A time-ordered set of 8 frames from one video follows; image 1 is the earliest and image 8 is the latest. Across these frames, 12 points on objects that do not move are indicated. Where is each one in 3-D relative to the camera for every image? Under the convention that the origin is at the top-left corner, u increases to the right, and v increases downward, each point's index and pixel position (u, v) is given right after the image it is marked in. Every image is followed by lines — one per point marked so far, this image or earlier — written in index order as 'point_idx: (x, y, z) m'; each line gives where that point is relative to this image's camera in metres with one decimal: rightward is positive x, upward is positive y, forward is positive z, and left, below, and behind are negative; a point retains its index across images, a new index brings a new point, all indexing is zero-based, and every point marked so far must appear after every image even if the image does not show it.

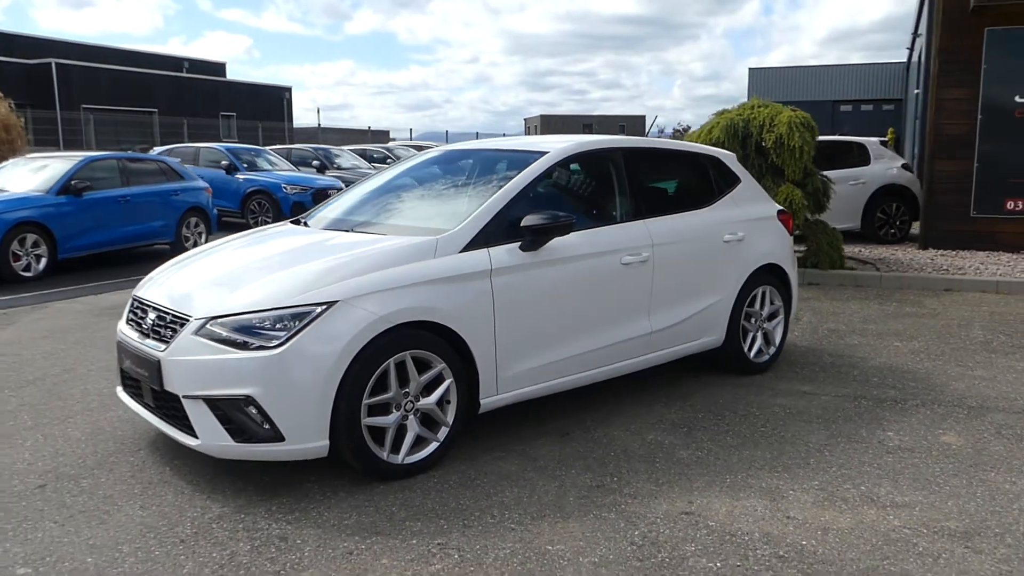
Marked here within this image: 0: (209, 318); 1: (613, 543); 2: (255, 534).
0: (-1.4, -0.1, +3.9) m
1: (+0.4, -1.0, +3.5) m
2: (-1.1, -1.0, +3.6) m
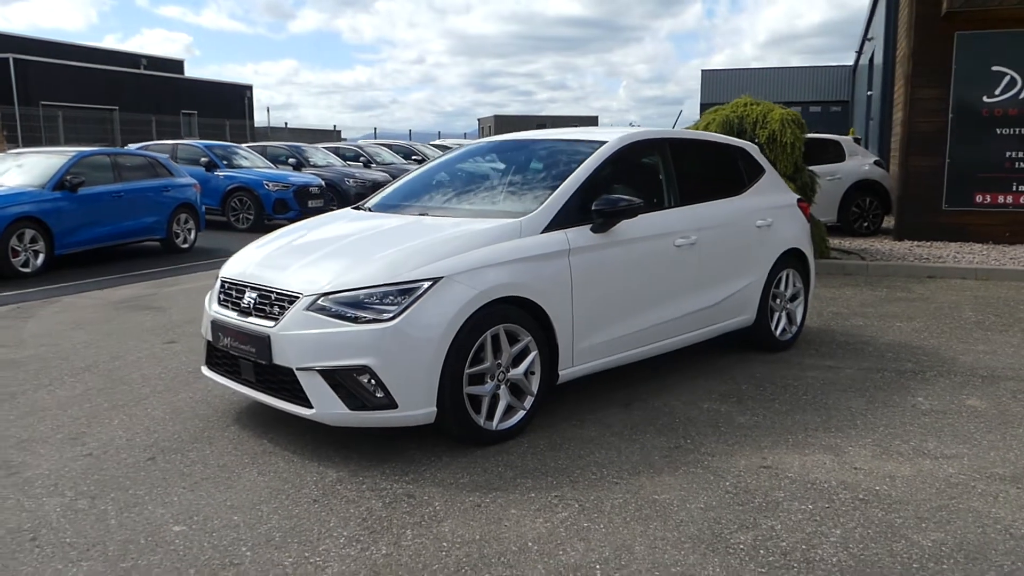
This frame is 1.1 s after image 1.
0: (-0.9, 0.0, +4.2) m
1: (+0.9, -0.9, +3.9) m
2: (-0.6, -0.9, +3.9) m
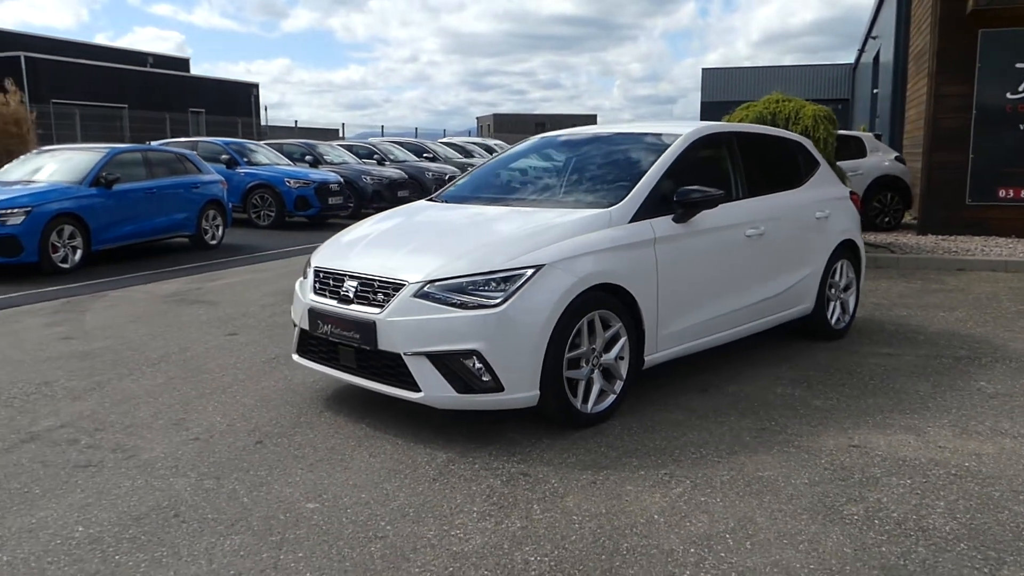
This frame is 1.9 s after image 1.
0: (-0.4, 0.0, +4.4) m
1: (+1.4, -0.8, +4.1) m
2: (-0.1, -0.8, +4.0) m
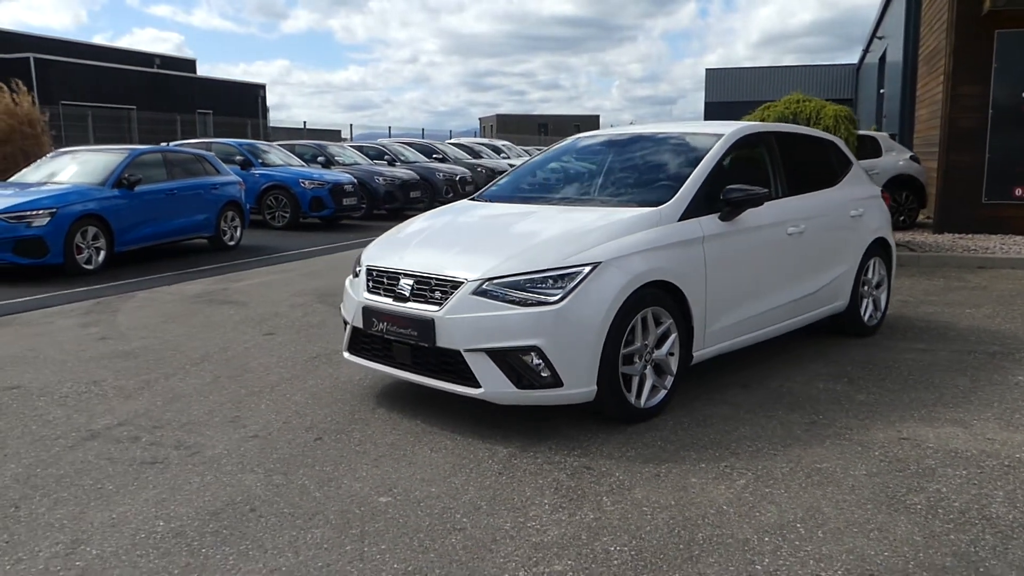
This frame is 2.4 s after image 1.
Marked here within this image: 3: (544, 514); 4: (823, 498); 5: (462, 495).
0: (-0.1, 0.0, +4.4) m
1: (+1.7, -0.8, +4.1) m
2: (+0.2, -0.8, +4.1) m
3: (+0.1, -0.9, +3.6) m
4: (+1.3, -0.9, +3.7) m
5: (-0.2, -0.9, +3.8) m
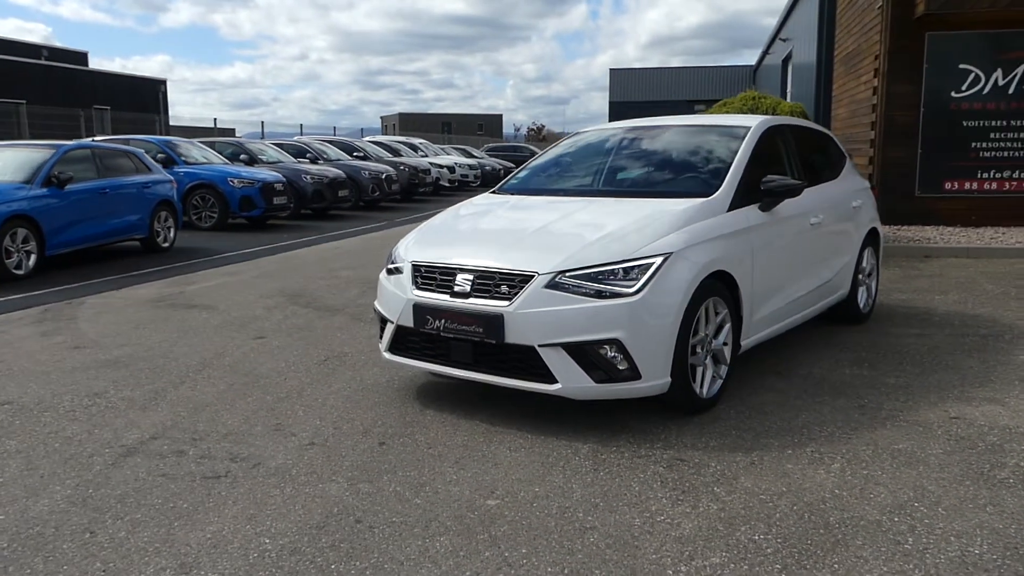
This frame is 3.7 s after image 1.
0: (+0.2, +0.1, +4.3) m
1: (+2.1, -0.8, +4.3) m
2: (+0.6, -0.8, +4.0) m
3: (+0.6, -0.9, +3.5) m
4: (+1.8, -0.8, +3.8) m
5: (+0.2, -0.9, +3.7) m
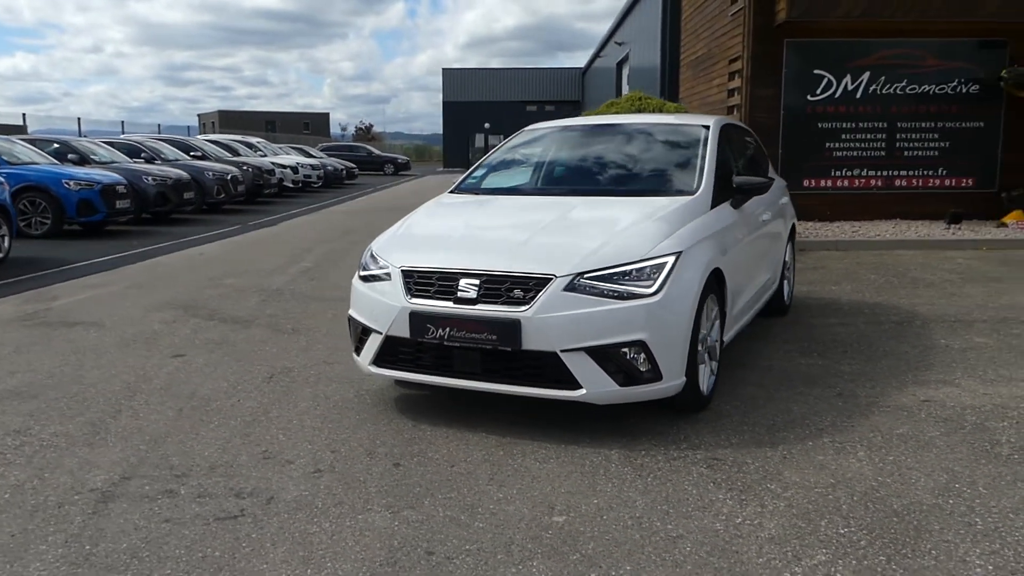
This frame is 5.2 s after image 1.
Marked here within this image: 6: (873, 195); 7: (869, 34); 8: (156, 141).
0: (+0.3, +0.1, +4.2) m
1: (+2.2, -0.7, +4.5) m
2: (+0.8, -0.8, +4.0) m
3: (+0.9, -0.9, +3.5) m
4: (+2.0, -0.8, +4.0) m
5: (+0.5, -0.9, +3.5) m
6: (+5.1, +1.3, +12.3) m
7: (+4.9, +3.5, +12.0) m
8: (-7.9, +3.3, +19.3) m
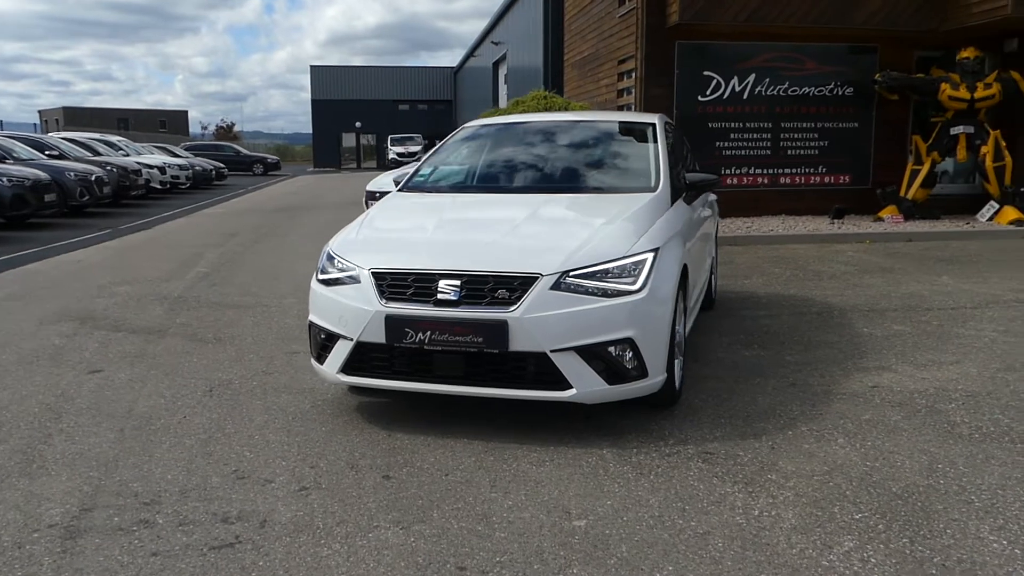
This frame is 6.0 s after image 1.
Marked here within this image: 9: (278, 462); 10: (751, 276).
0: (+0.2, +0.1, +4.1) m
1: (+2.0, -0.7, +4.7) m
2: (+0.8, -0.8, +4.0) m
3: (+1.0, -0.9, +3.5) m
4: (+1.9, -0.7, +4.2) m
5: (+0.5, -0.9, +3.5) m
6: (+3.7, +1.4, +12.9) m
7: (+3.5, +3.6, +12.5) m
8: (-10.3, +3.0, +17.7) m
9: (-1.1, -0.8, +4.0) m
10: (+2.5, +0.1, +9.1) m
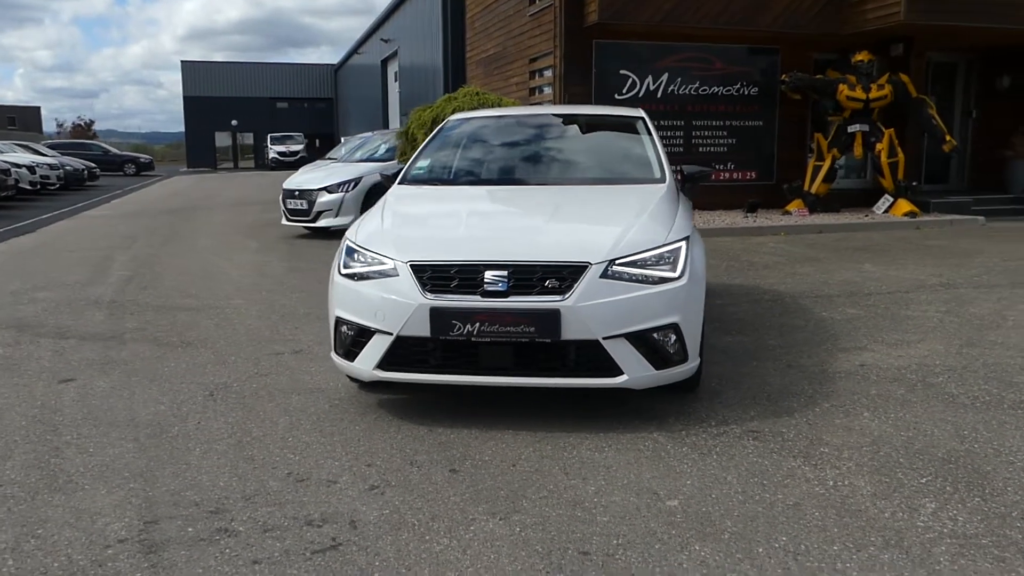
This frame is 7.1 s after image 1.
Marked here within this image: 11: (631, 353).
0: (+0.5, +0.1, +4.1) m
1: (+2.1, -0.6, +5.0) m
2: (+1.0, -0.7, +4.1) m
3: (+1.3, -0.8, +3.6) m
4: (+2.1, -0.6, +4.5) m
5: (+0.9, -0.8, +3.6) m
6: (+2.5, +1.5, +13.4) m
7: (+2.3, +3.7, +13.0) m
8: (-12.1, +2.8, +16.0) m
9: (-0.8, -0.8, +3.9) m
10: (+1.9, +0.2, +9.4) m
11: (+0.5, -0.3, +4.1) m
